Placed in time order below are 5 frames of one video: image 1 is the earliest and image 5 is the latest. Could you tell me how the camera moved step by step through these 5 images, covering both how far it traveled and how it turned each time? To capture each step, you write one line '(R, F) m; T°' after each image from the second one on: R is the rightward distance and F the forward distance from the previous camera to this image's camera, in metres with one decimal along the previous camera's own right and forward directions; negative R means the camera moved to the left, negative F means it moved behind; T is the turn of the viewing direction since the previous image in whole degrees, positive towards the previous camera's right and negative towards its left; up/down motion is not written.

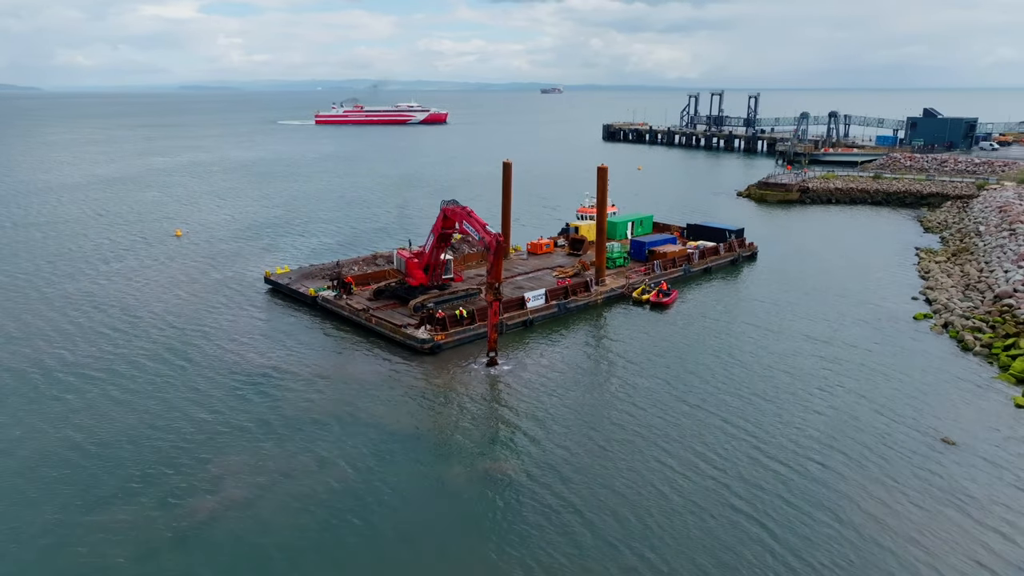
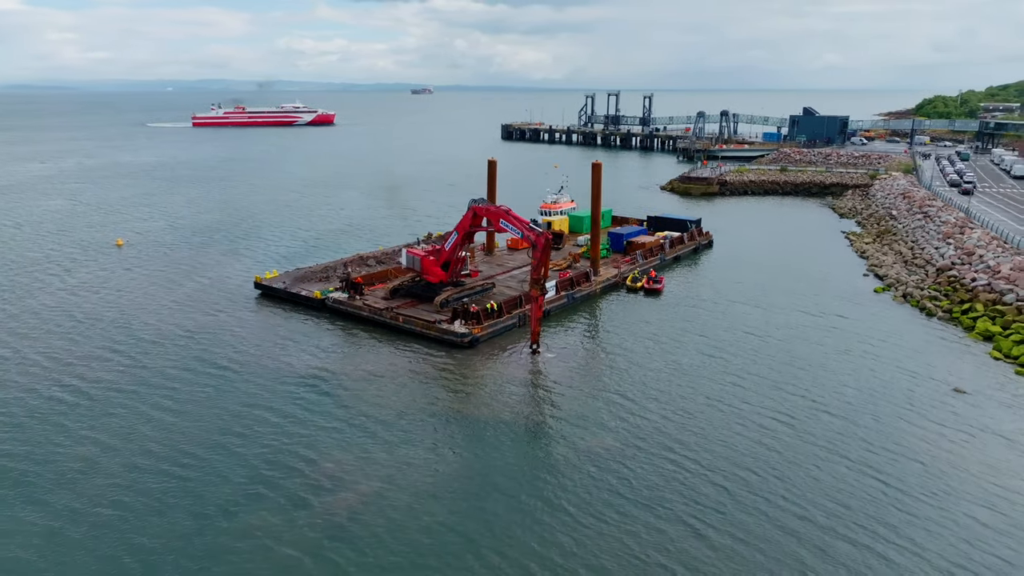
(-5.0, -0.6) m; +9°
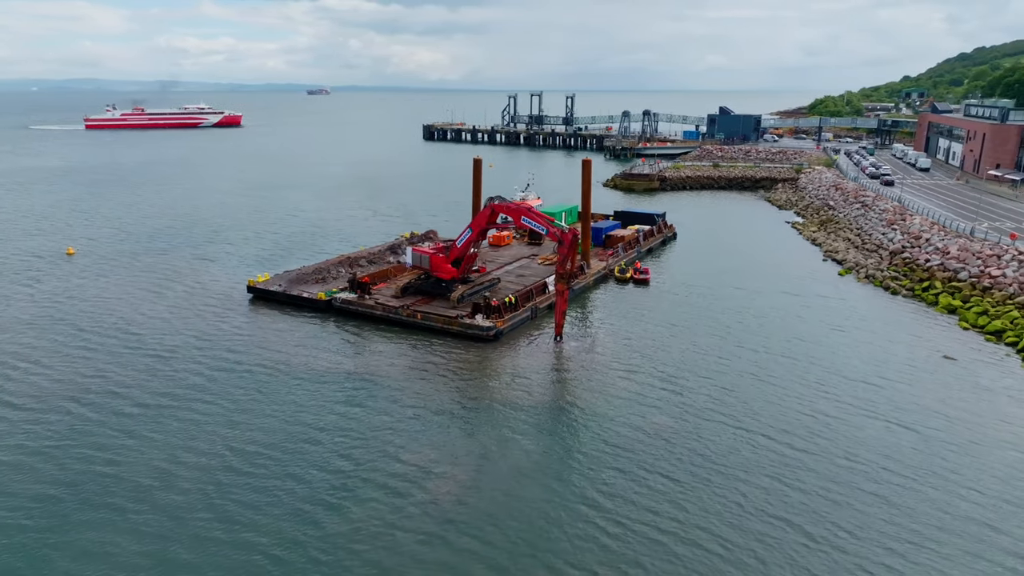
(-3.8, -0.6) m; +7°
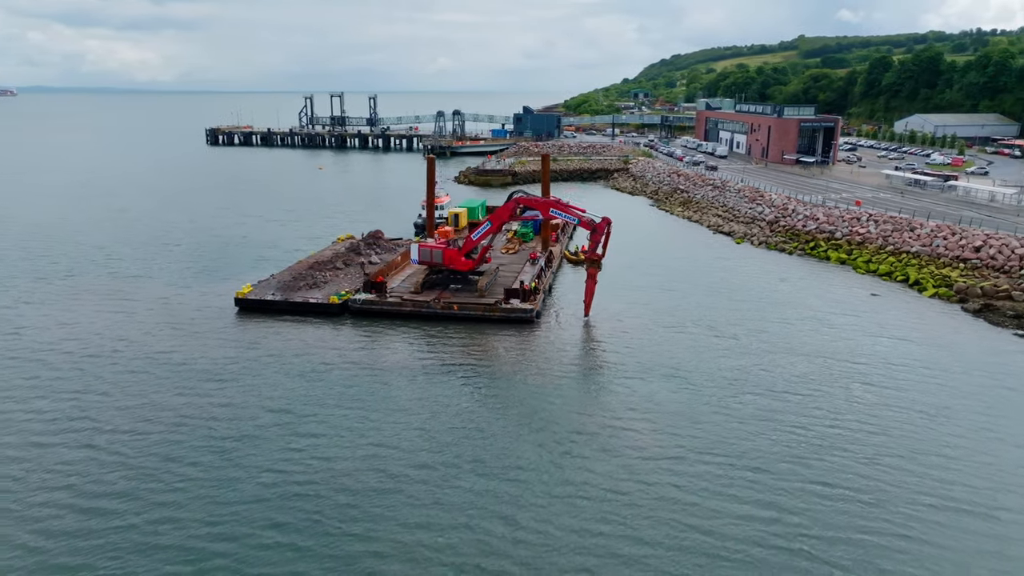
(-9.8, -0.8) m; +19°
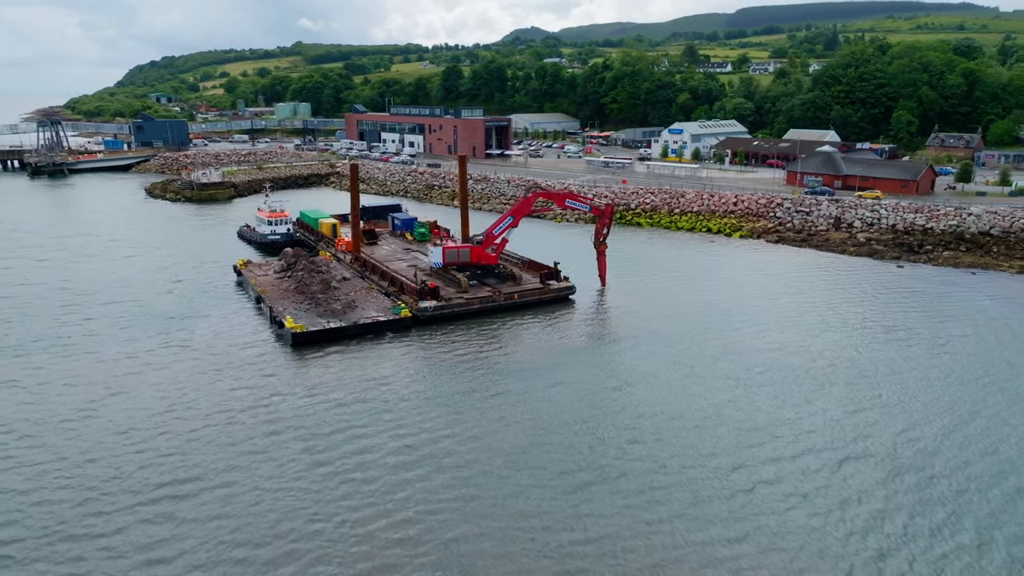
(-19.8, +2.2) m; +36°
